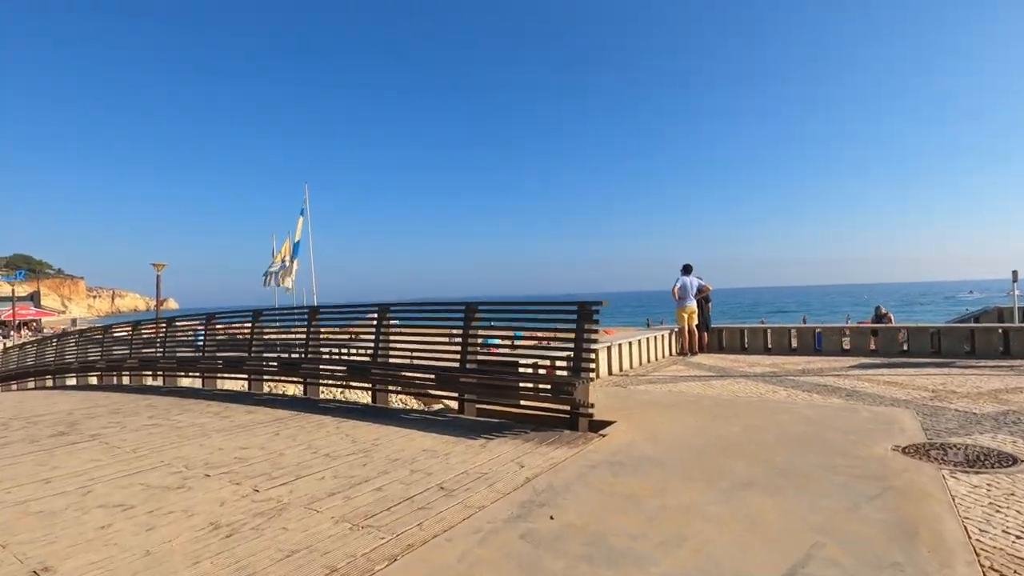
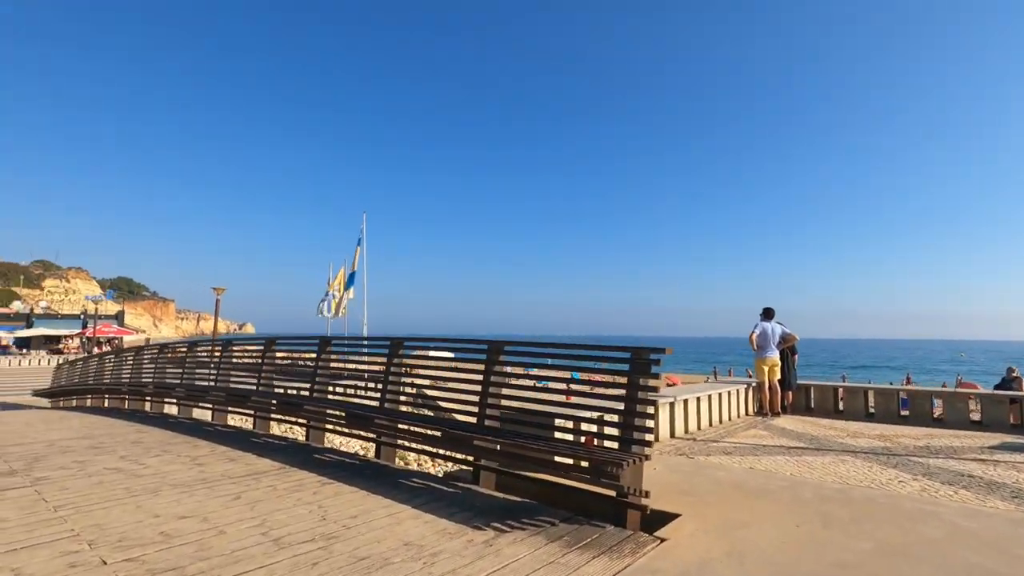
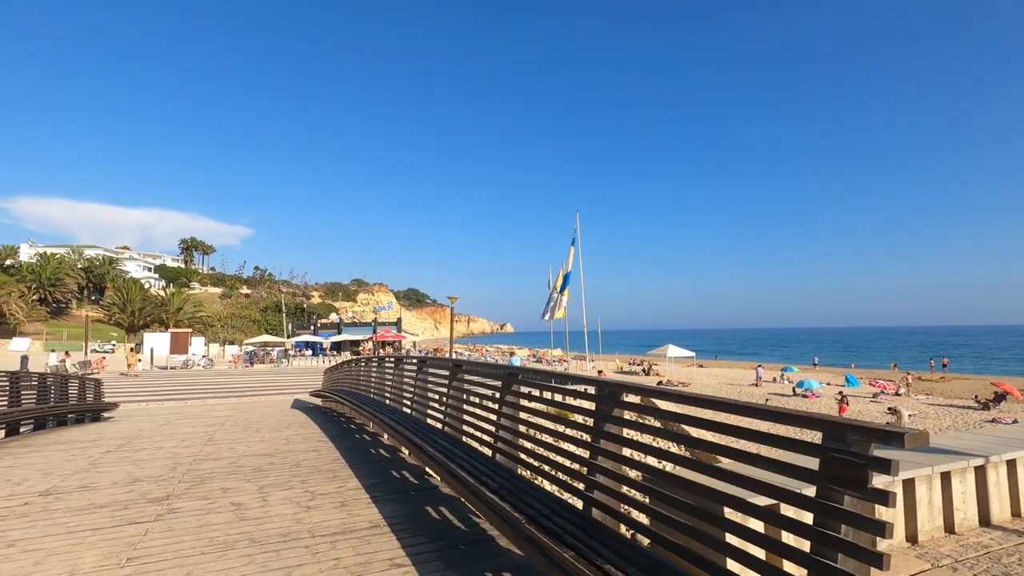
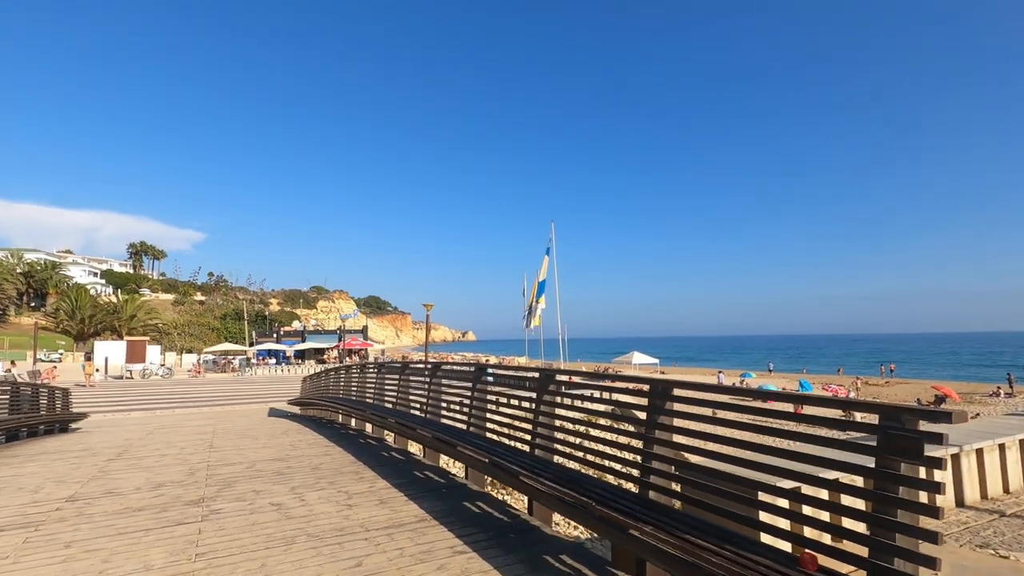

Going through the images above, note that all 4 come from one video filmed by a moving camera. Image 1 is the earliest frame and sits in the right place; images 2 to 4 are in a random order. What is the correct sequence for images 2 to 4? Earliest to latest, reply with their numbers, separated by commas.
2, 4, 3
